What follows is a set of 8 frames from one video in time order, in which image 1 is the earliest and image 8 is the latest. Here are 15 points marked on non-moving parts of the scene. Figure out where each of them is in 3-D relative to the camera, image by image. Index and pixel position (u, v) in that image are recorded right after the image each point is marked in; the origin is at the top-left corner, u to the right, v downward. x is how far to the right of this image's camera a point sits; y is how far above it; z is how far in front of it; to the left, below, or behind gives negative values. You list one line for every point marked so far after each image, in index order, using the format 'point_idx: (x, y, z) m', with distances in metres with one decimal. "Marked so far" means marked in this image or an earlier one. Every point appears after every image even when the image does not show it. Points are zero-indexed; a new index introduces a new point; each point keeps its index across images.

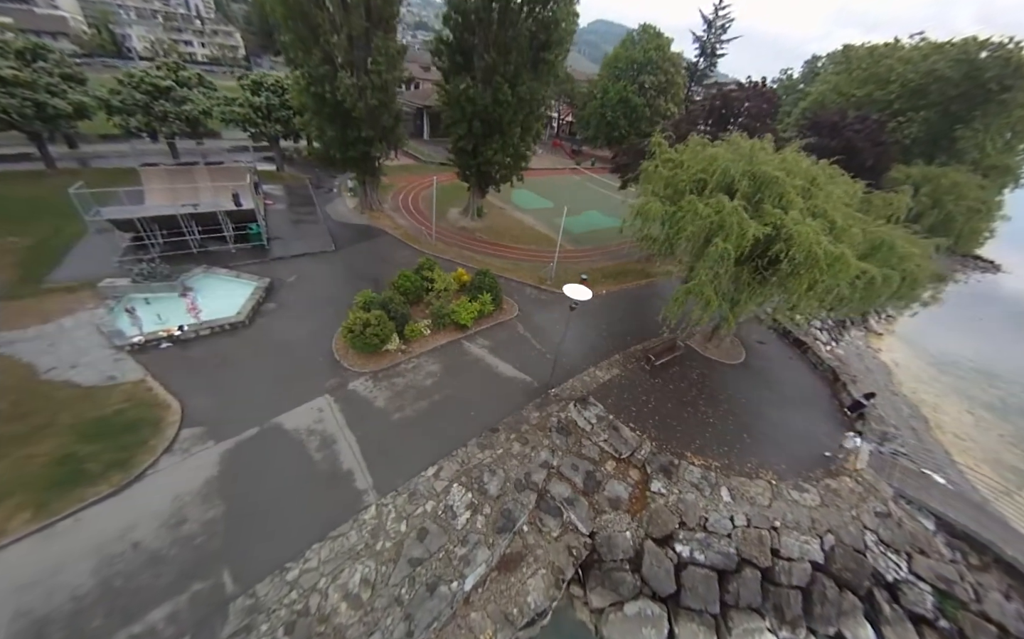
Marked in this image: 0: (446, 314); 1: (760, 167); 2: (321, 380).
0: (-2.9, +0.3, +14.4) m
1: (+8.5, +5.2, +11.4) m
2: (-7.0, -2.2, +12.0) m
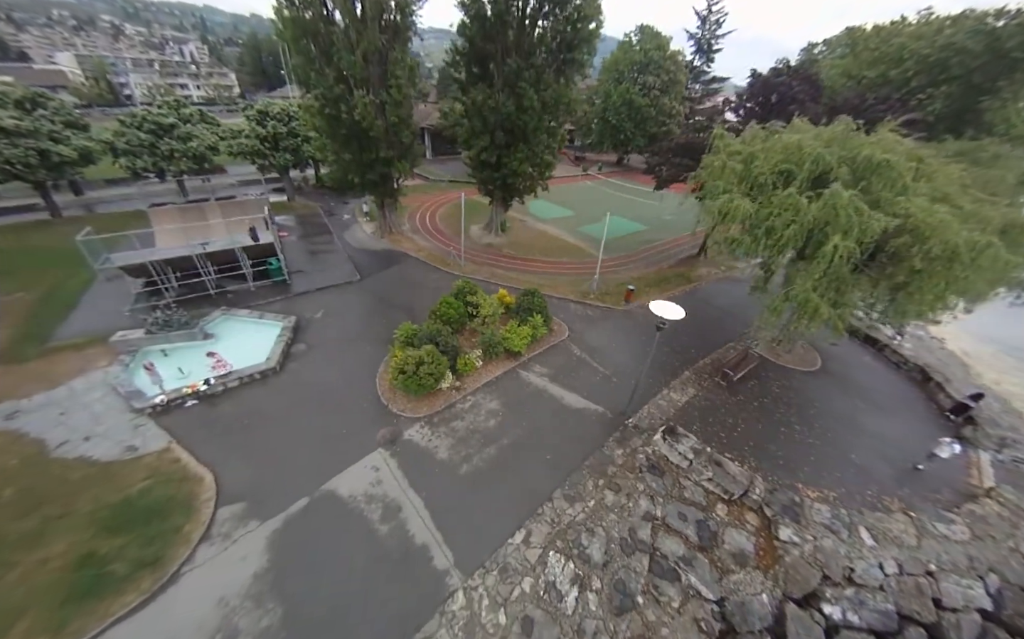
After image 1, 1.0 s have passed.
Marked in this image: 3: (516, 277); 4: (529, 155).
0: (-0.5, -0.8, +12.9) m
1: (+10.4, +5.1, +9.9) m
2: (-4.4, -3.5, +10.4) m
3: (+0.2, +2.4, +18.9) m
4: (+1.0, +9.7, +19.6) m
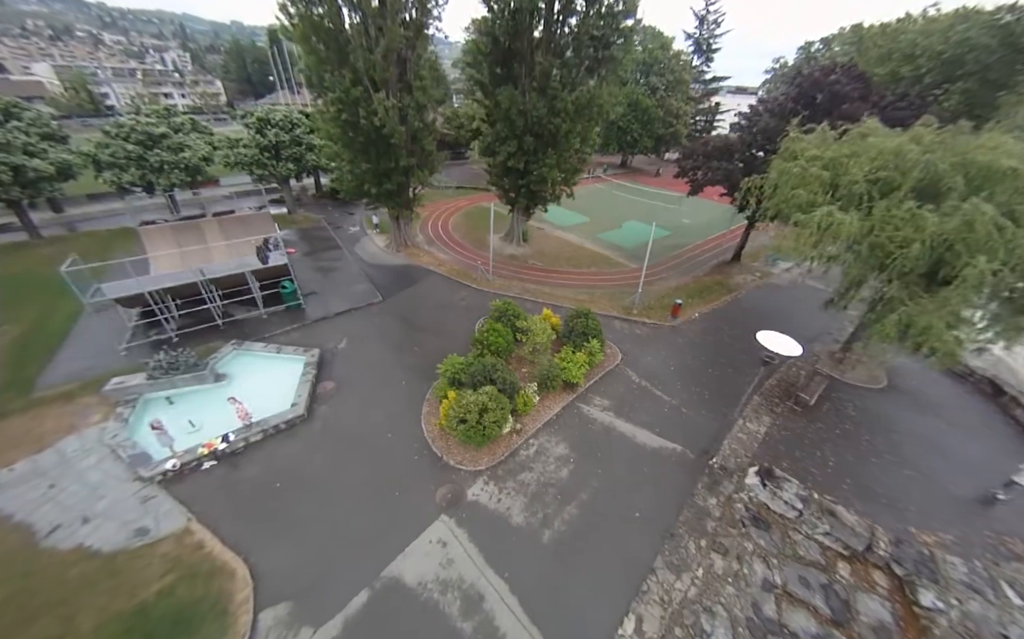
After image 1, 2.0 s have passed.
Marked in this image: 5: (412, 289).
0: (+1.5, -1.8, +11.4) m
1: (+12.4, +4.5, +8.8) m
2: (-2.2, -4.6, +8.8) m
3: (+2.0, +1.4, +17.5) m
4: (+2.6, +8.7, +18.2) m
5: (-5.3, +1.6, +17.4) m
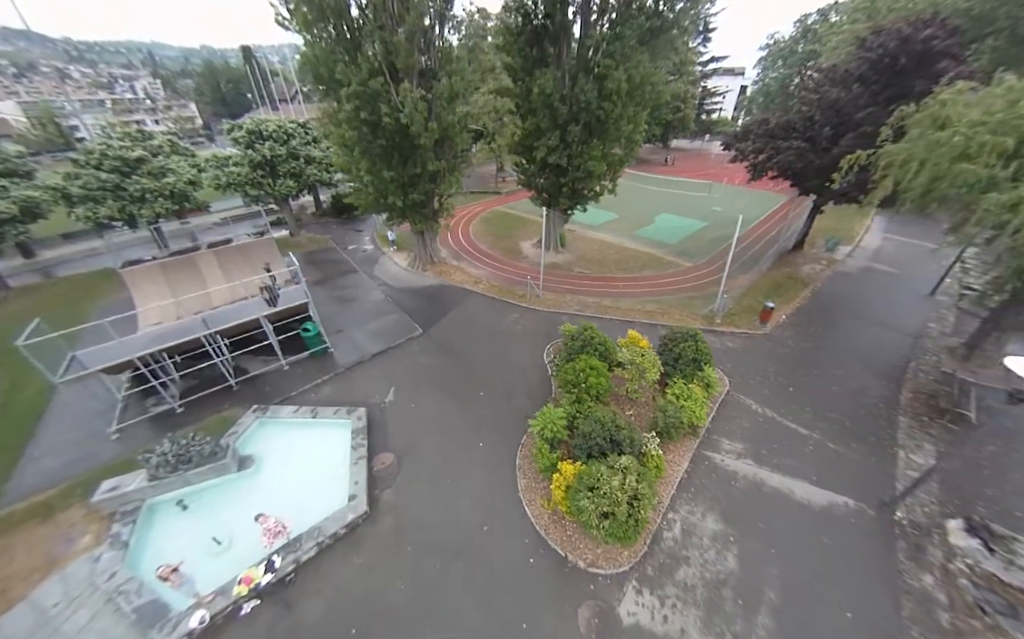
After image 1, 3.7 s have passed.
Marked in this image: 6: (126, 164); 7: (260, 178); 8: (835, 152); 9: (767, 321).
0: (+4.5, -2.6, +9.0) m
1: (+14.8, +4.6, +6.5) m
2: (+1.0, -5.7, +6.3) m
3: (+4.6, +0.6, +15.0) m
4: (+4.5, +8.0, +15.8) m
5: (-2.7, +0.2, +14.8) m
6: (-21.4, +8.5, +18.1) m
7: (-14.8, +8.2, +19.3) m
8: (+15.1, +7.8, +15.4) m
9: (+10.8, 0.0, +13.9) m
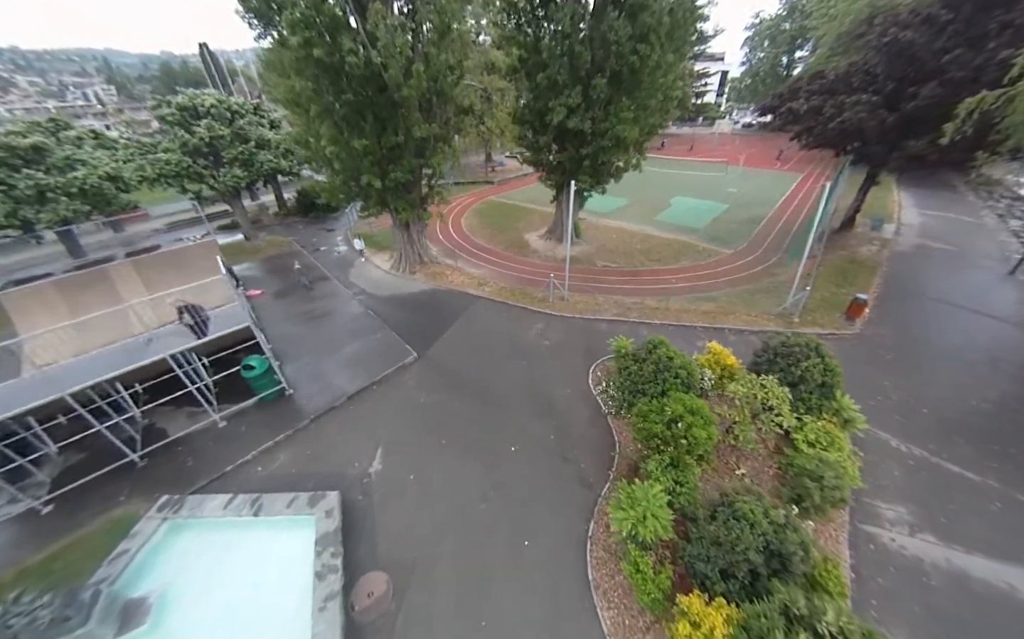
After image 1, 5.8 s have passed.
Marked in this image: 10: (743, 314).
0: (+5.5, -2.8, +5.9) m
1: (+15.5, +4.9, +3.8) m
2: (+2.3, -6.1, +3.1) m
3: (+5.3, +0.5, +11.9) m
4: (+4.8, +7.8, +12.6) m
5: (-2.0, -0.3, +11.4) m
6: (-21.2, +7.0, +13.9) m
7: (-14.6, +7.1, +15.3) m
8: (+15.3, +8.2, +12.6) m
9: (+11.5, +0.1, +11.0) m
10: (+7.9, +0.2, +11.4) m
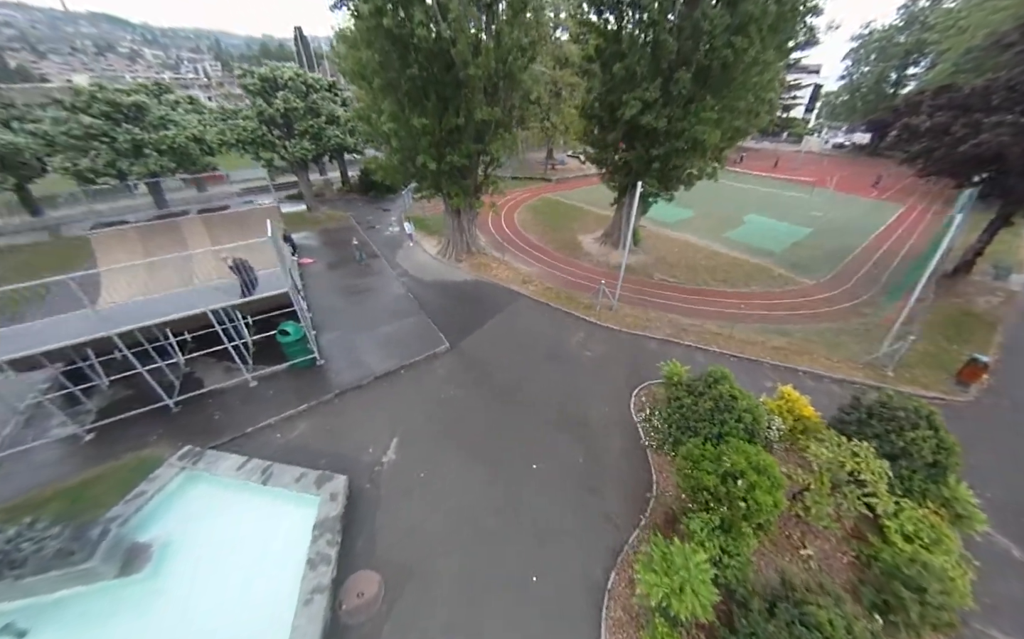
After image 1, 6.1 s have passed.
0: (+5.7, -3.7, +4.5) m
1: (+16.5, +2.6, +1.3) m
2: (+1.8, -6.4, +2.2) m
3: (+6.6, -0.4, +10.5) m
4: (+7.3, +6.9, +11.2) m
5: (-0.7, -0.2, +10.9) m
6: (-18.3, +9.8, +15.4) m
7: (-11.6, +8.9, +16.1) m
8: (+17.7, +5.8, +10.1) m
9: (+12.6, -1.7, +9.0) m
10: (+9.1, -1.1, +9.8) m
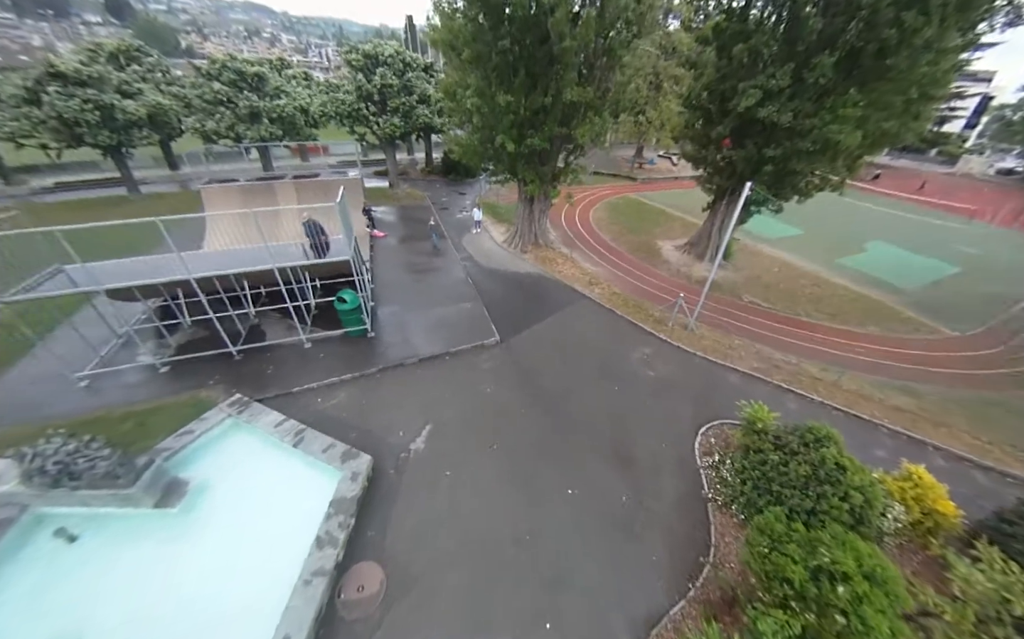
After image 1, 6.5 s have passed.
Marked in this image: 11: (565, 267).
0: (+5.7, -4.6, +2.9) m
1: (+16.5, -0.1, -2.3) m
2: (+1.0, -6.7, +1.3) m
3: (+8.0, -1.5, +8.6) m
4: (+9.9, +5.6, +9.0) m
5: (+1.0, -0.1, +10.1) m
6: (-13.8, +12.5, +17.2) m
7: (-7.3, +10.6, +16.8) m
8: (+19.7, +2.9, +6.1) m
9: (+13.4, -3.7, +6.1) m
10: (+10.2, -2.5, +7.4) m
11: (+2.1, +2.1, +13.3) m
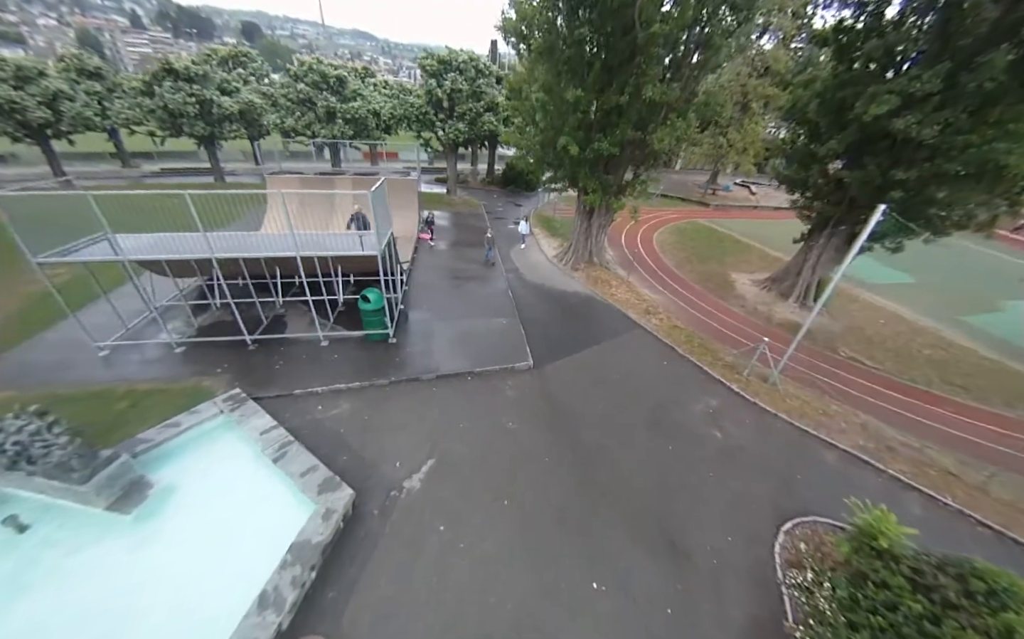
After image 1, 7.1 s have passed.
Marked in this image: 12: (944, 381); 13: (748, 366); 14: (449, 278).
0: (+5.1, -5.4, +0.8) m
1: (+15.6, -2.0, -5.7) m
2: (0.0, -6.9, -0.3) m
3: (+8.6, -3.0, +6.2) m
4: (+11.3, +3.8, +6.6) m
5: (+2.0, -0.9, +8.7) m
6: (-10.0, +13.0, +18.3) m
7: (-3.9, +10.4, +16.9) m
8: (+20.3, +0.1, +2.2) m
9: (+13.2, -5.6, +2.9) m
10: (+10.4, -4.2, +4.7) m
11: (+3.8, +1.0, +11.7) m
12: (+11.4, -1.8, +8.5) m
13: (+5.9, -1.1, +8.4) m
14: (-2.3, +1.5, +11.9) m
